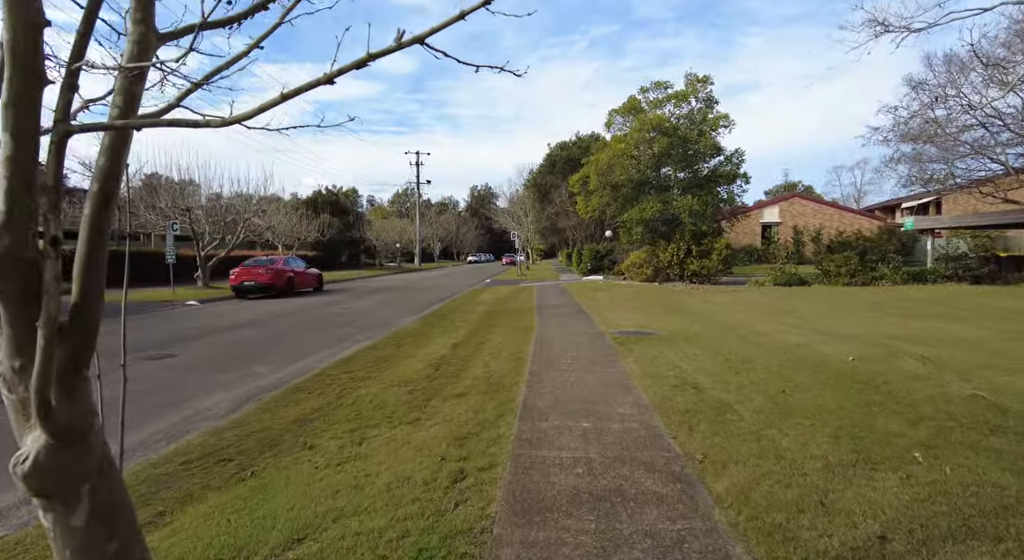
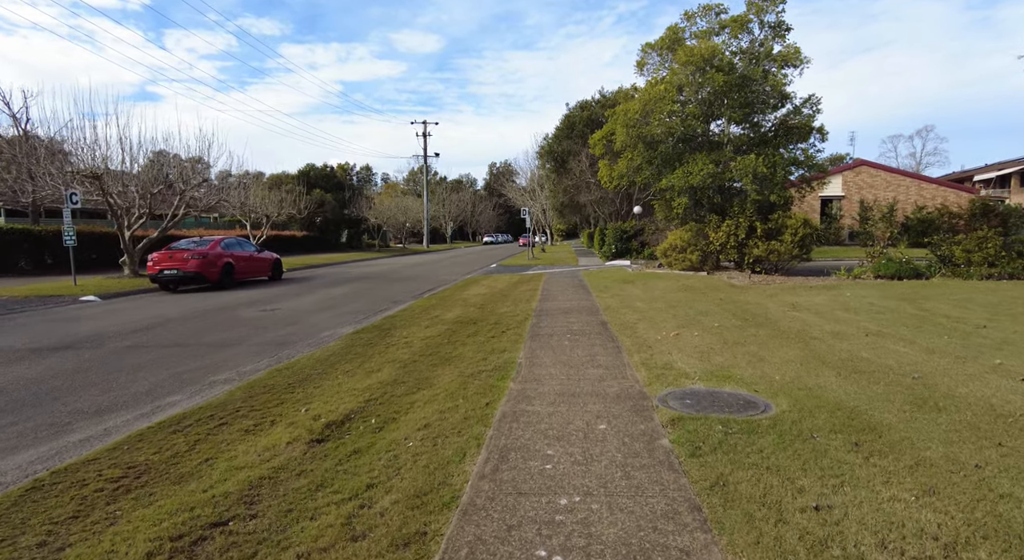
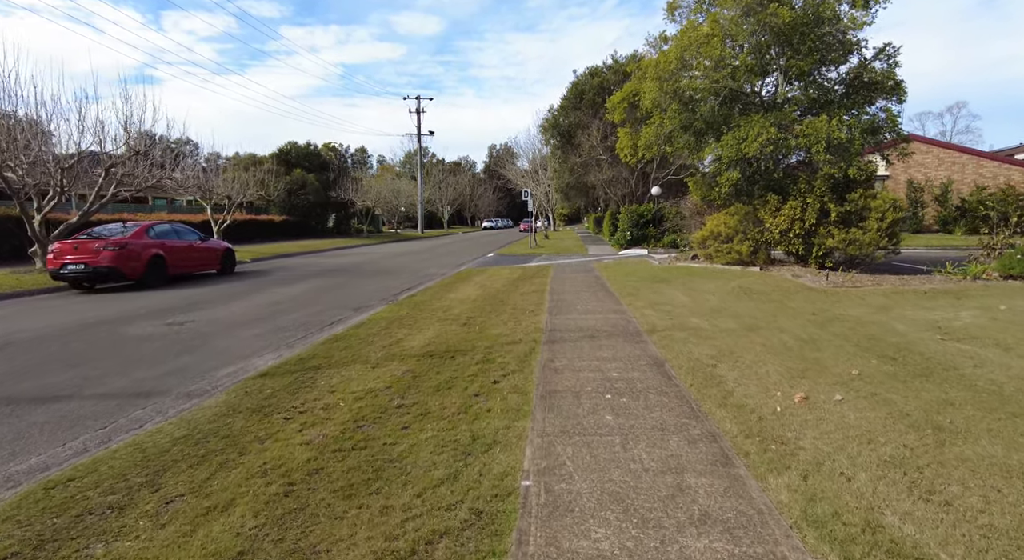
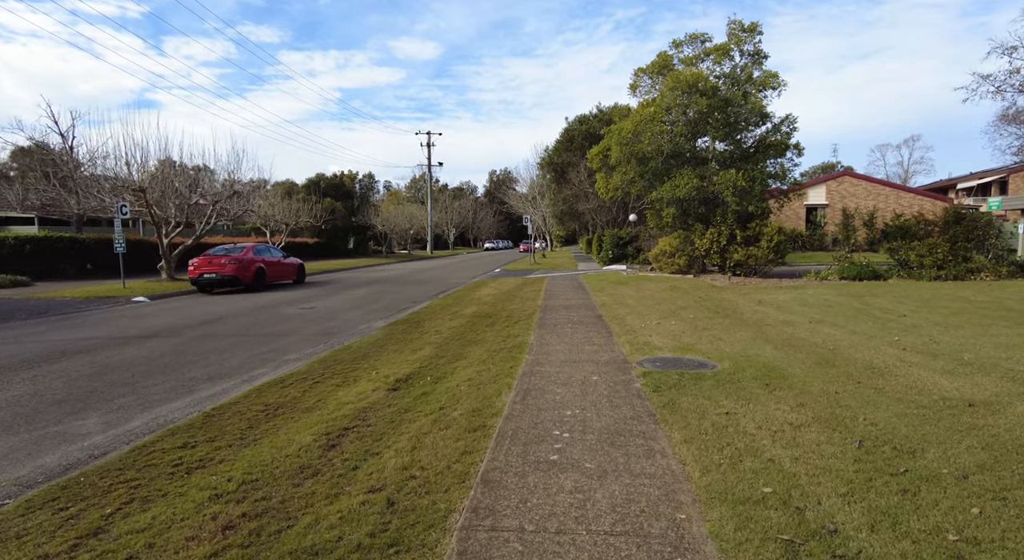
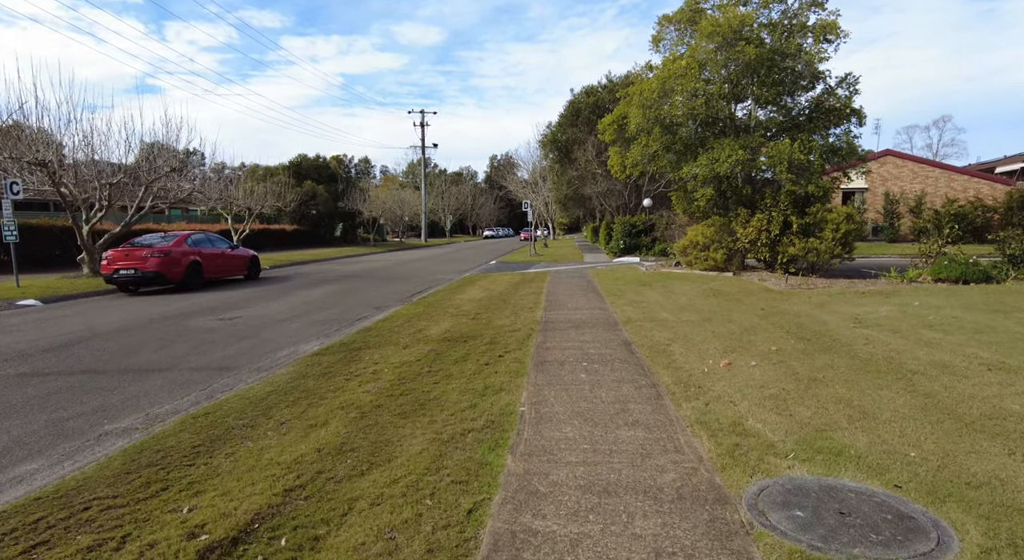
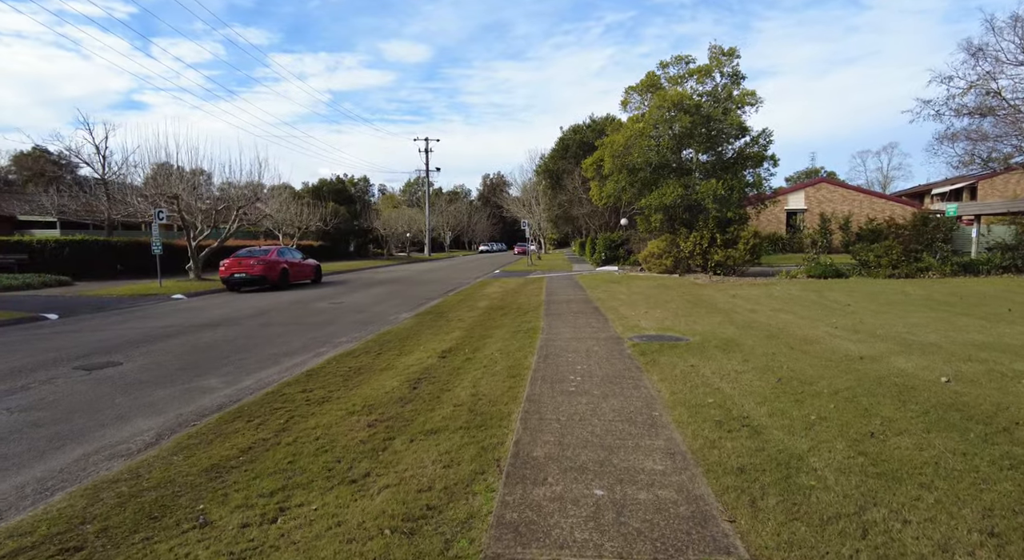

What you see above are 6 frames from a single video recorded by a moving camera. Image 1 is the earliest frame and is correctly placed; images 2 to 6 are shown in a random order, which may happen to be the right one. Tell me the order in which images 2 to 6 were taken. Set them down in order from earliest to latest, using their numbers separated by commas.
6, 4, 2, 5, 3
